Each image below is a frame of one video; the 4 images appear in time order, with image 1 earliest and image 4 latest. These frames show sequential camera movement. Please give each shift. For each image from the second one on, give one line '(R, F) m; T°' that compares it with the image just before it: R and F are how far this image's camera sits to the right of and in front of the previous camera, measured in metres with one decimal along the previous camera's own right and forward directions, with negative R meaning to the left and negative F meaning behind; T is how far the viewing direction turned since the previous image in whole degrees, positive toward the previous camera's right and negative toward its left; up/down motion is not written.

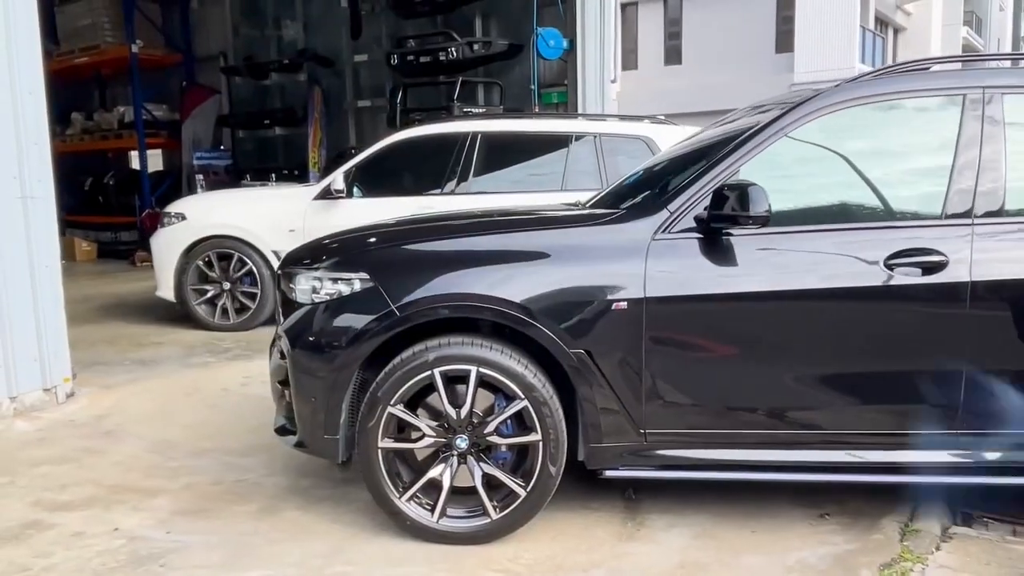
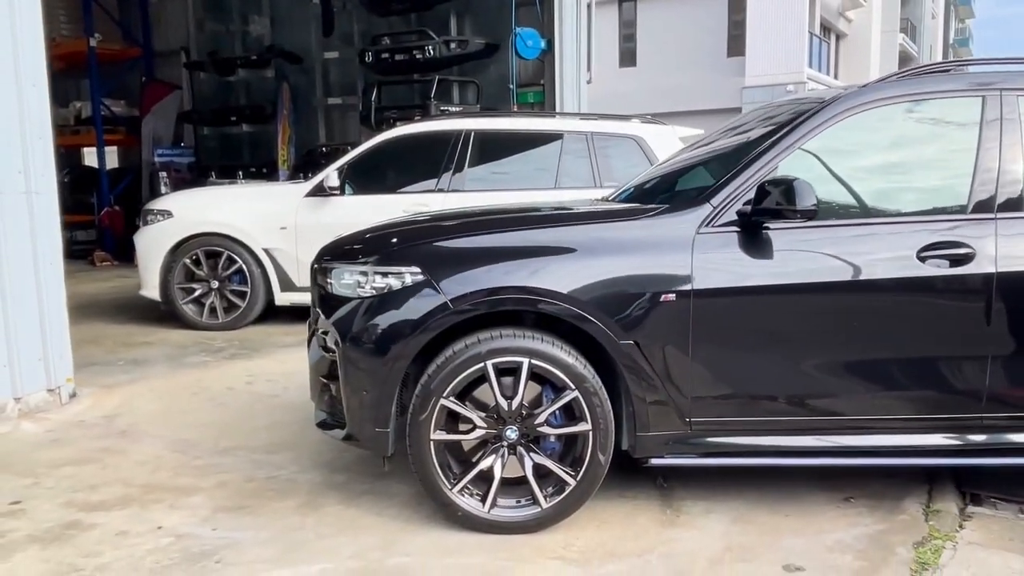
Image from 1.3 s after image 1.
(-0.4, 0.0) m; +4°
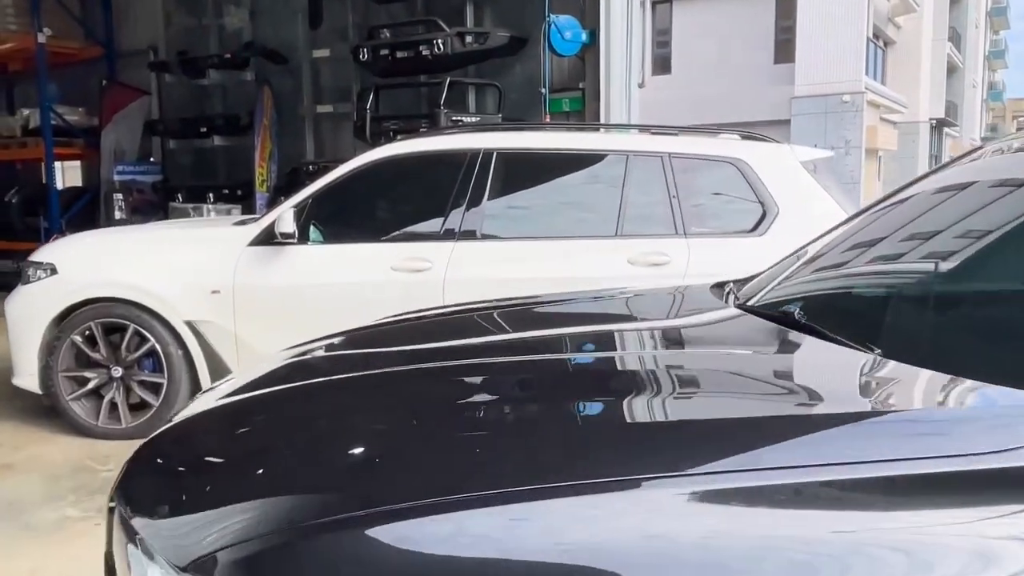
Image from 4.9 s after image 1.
(-0.1, +2.1) m; -1°
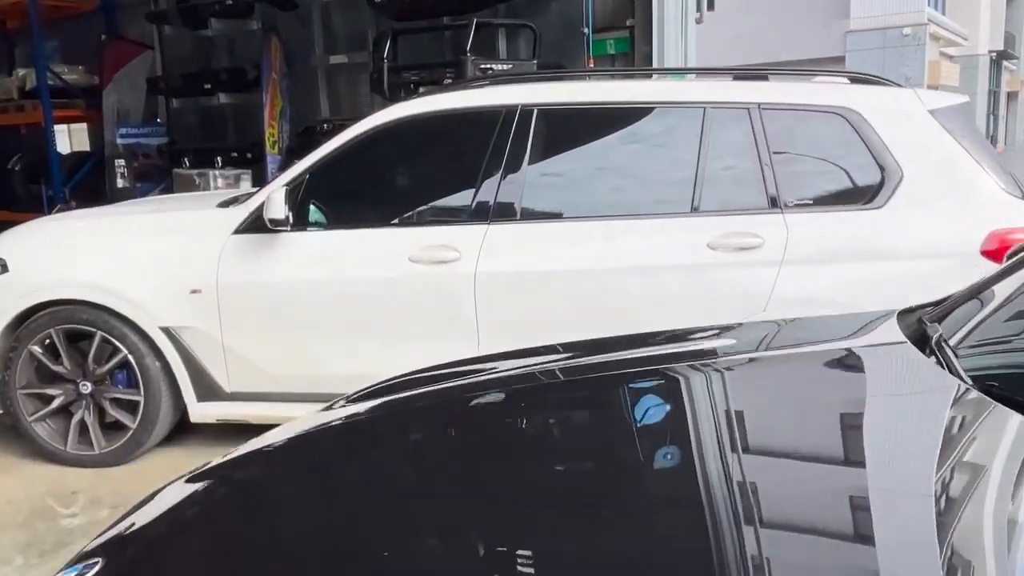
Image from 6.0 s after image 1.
(-0.1, +0.9) m; -2°
